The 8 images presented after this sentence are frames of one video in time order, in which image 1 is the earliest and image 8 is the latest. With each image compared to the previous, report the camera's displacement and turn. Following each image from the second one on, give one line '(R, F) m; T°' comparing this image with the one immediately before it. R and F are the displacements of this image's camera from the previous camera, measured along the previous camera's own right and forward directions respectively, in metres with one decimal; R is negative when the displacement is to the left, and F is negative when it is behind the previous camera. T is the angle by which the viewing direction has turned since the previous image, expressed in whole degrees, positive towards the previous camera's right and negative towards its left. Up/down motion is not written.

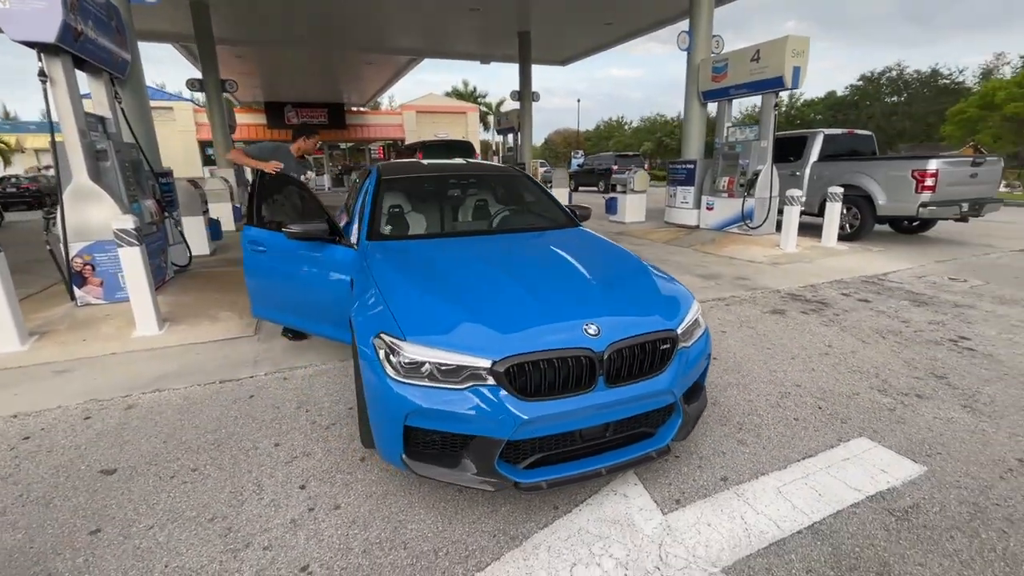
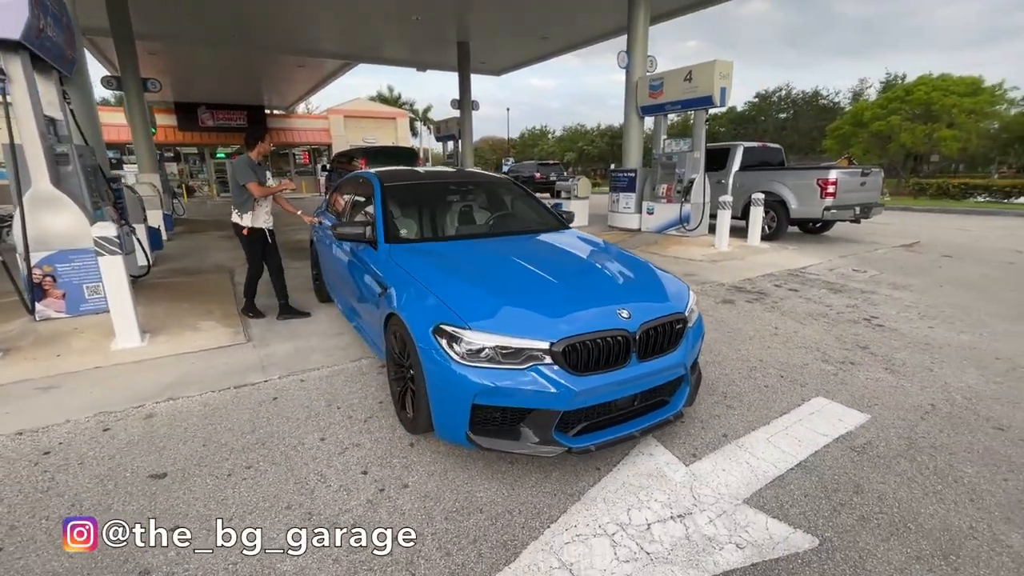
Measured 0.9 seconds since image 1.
(-0.6, -0.3) m; +9°
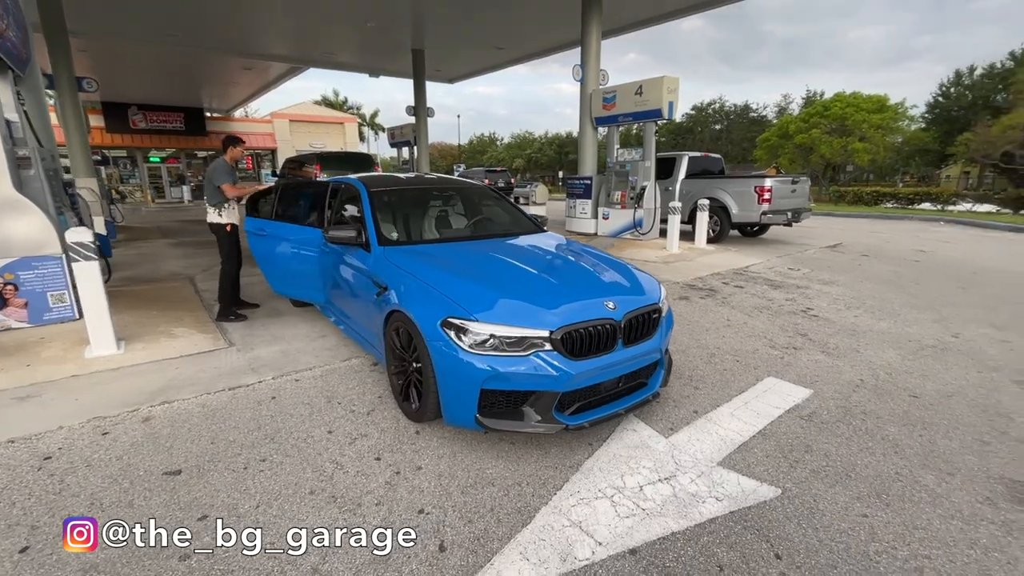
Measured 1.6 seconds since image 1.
(-0.3, -0.3) m; +6°
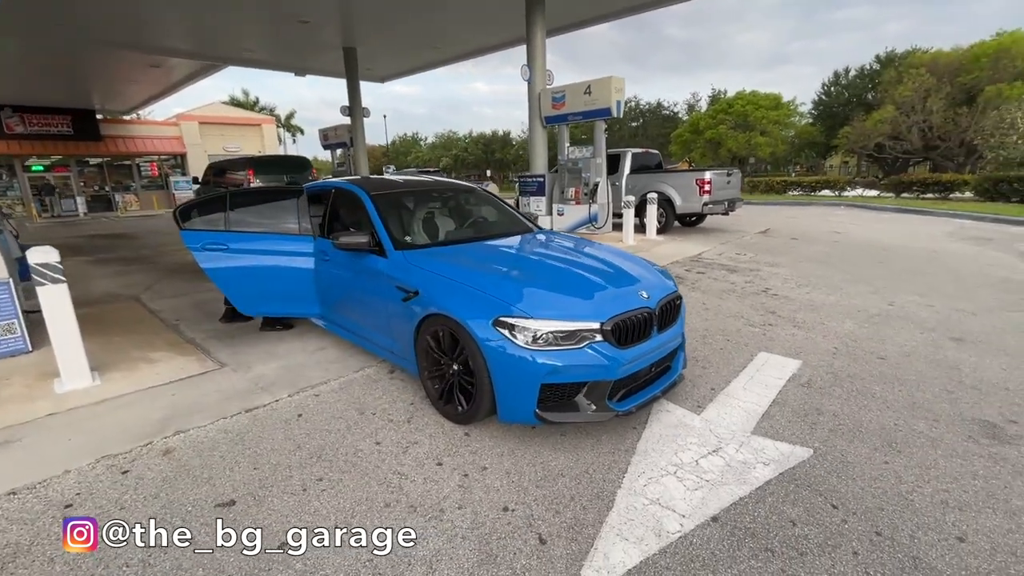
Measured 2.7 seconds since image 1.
(-0.7, 0.0) m; +8°
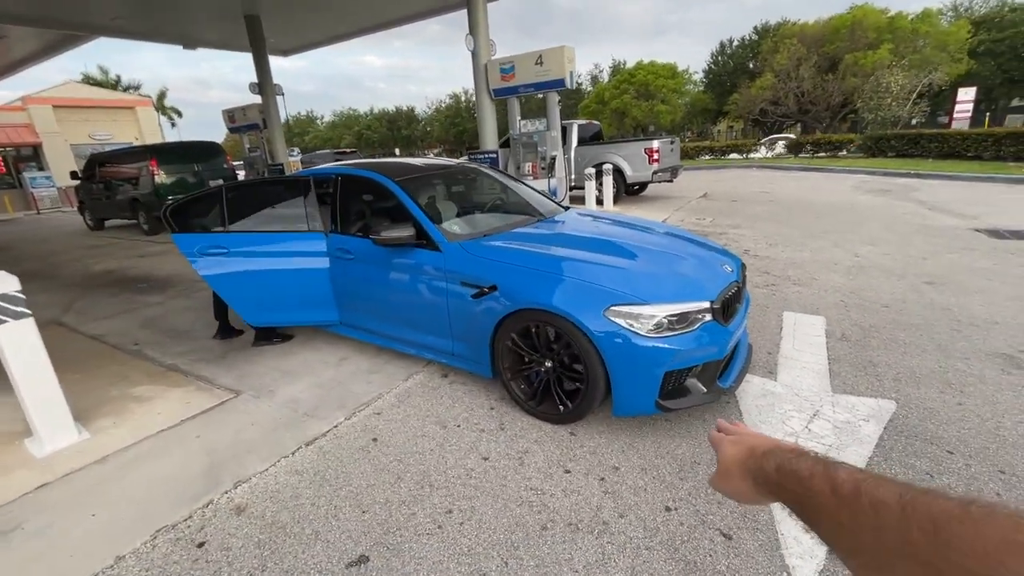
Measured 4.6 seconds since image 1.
(-1.0, +0.3) m; +10°
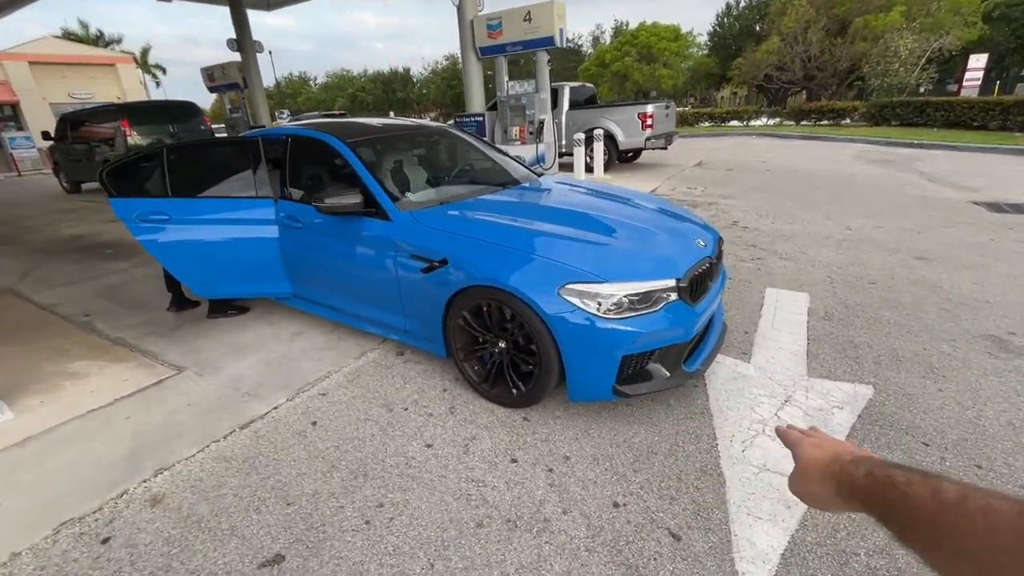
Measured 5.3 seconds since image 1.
(+0.3, +0.2) m; 0°
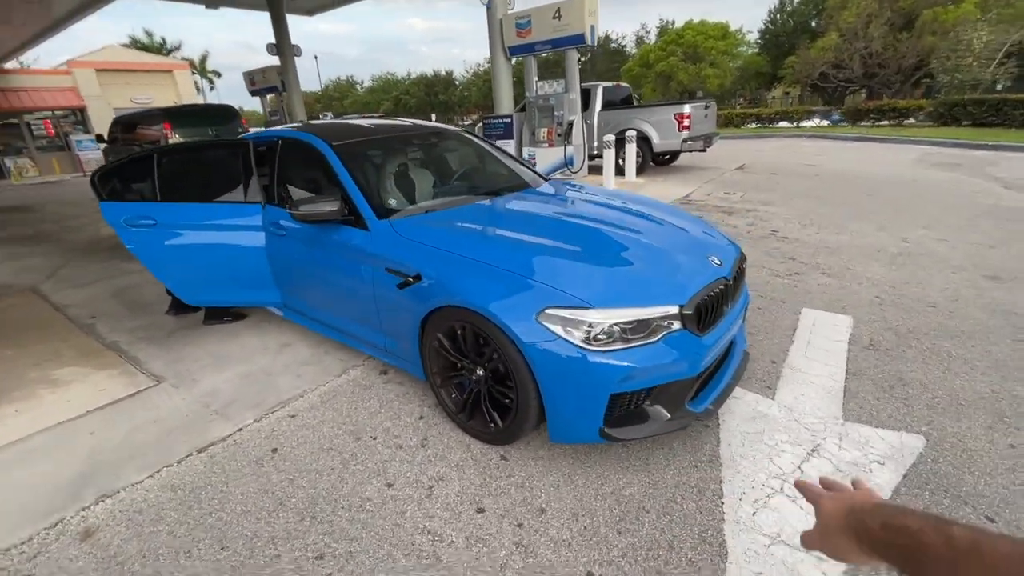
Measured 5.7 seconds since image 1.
(+0.3, +0.3) m; -5°
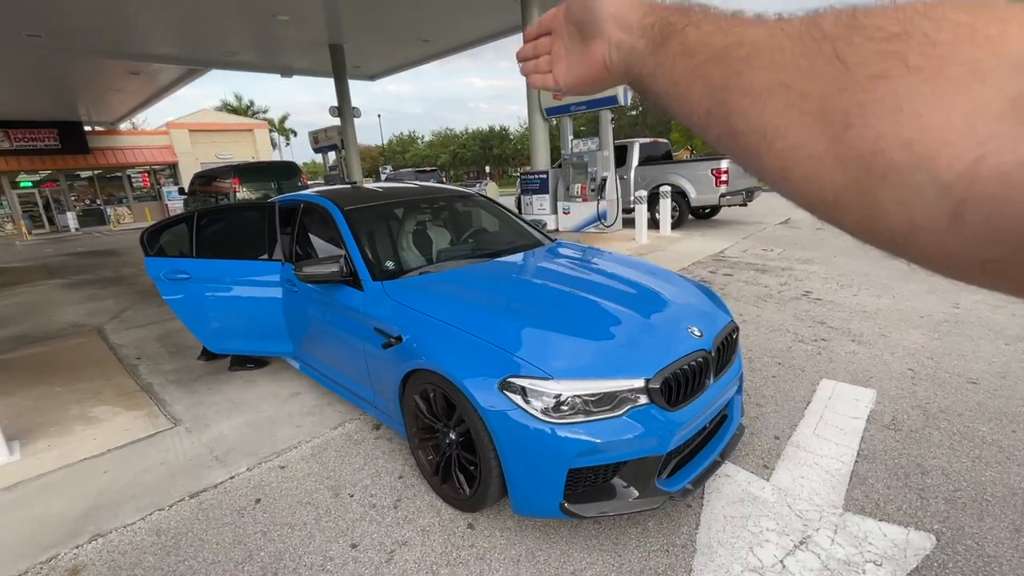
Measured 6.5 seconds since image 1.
(+0.4, 0.0) m; -6°
